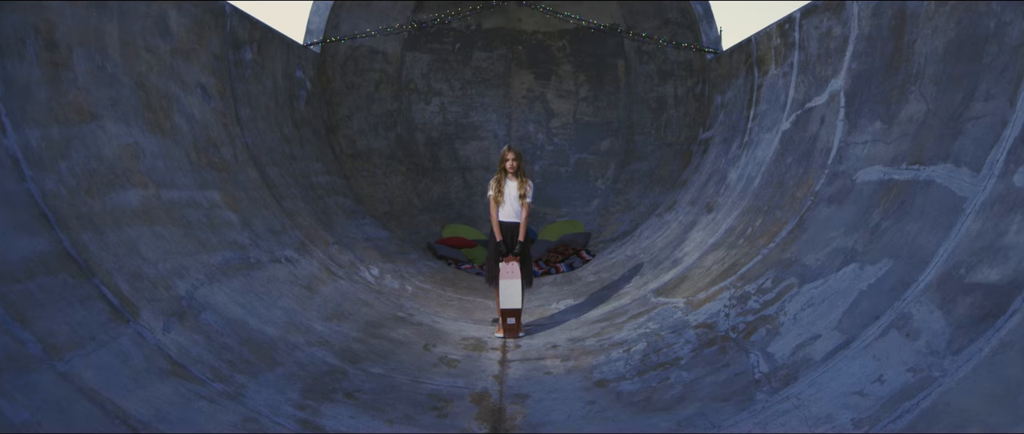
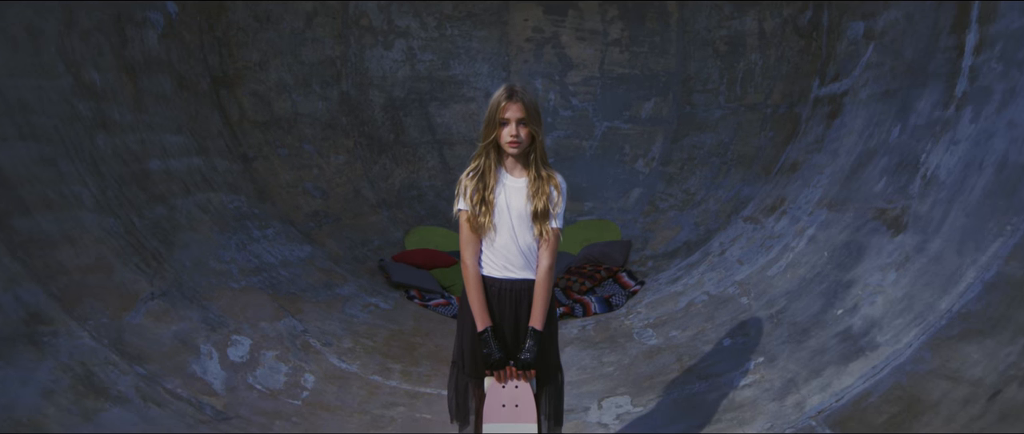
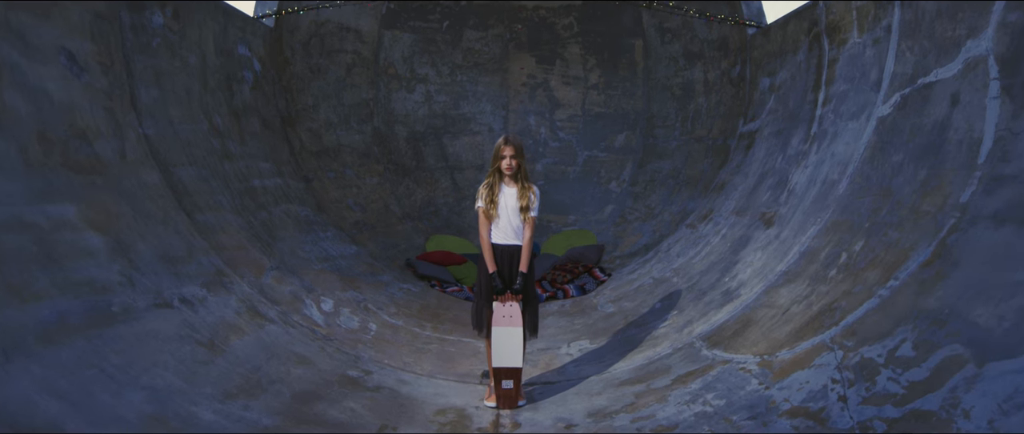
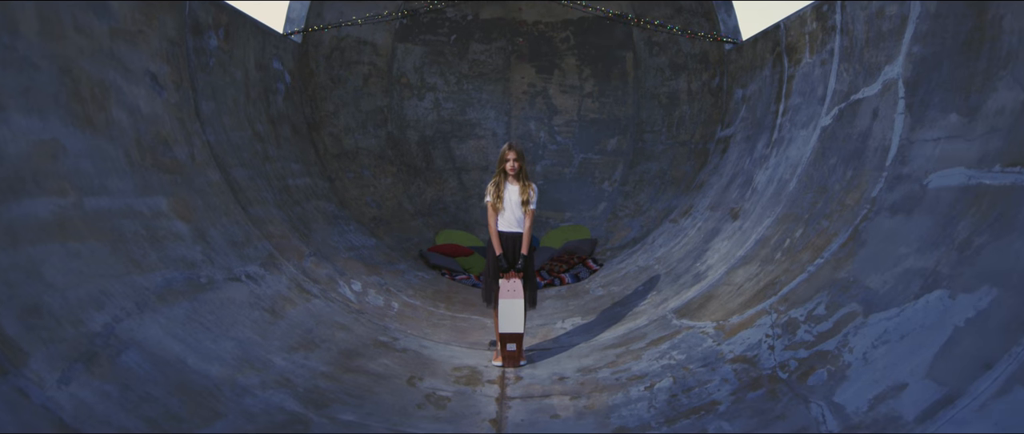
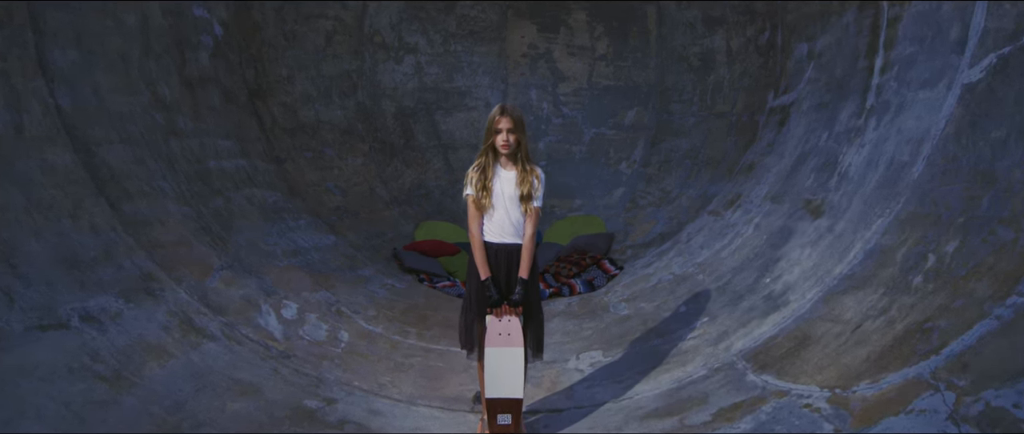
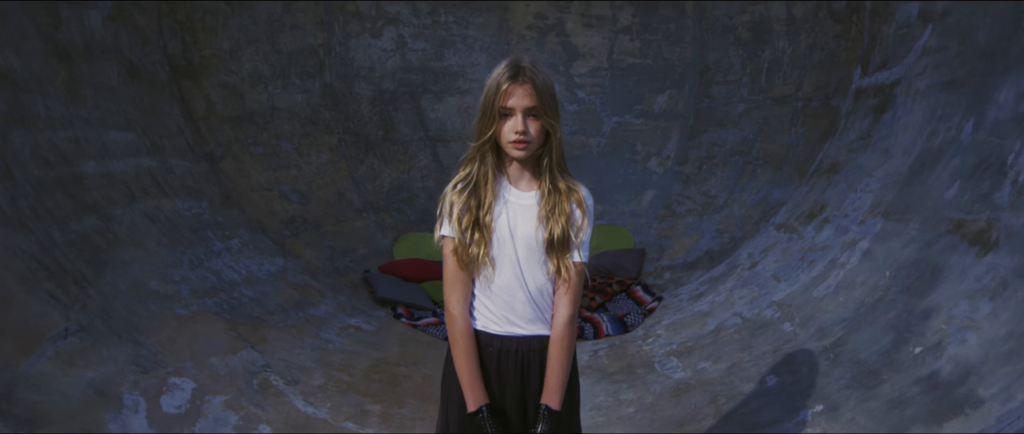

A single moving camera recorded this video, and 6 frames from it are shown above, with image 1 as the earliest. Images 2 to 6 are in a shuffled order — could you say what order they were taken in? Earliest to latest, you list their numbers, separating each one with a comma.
4, 3, 5, 2, 6
